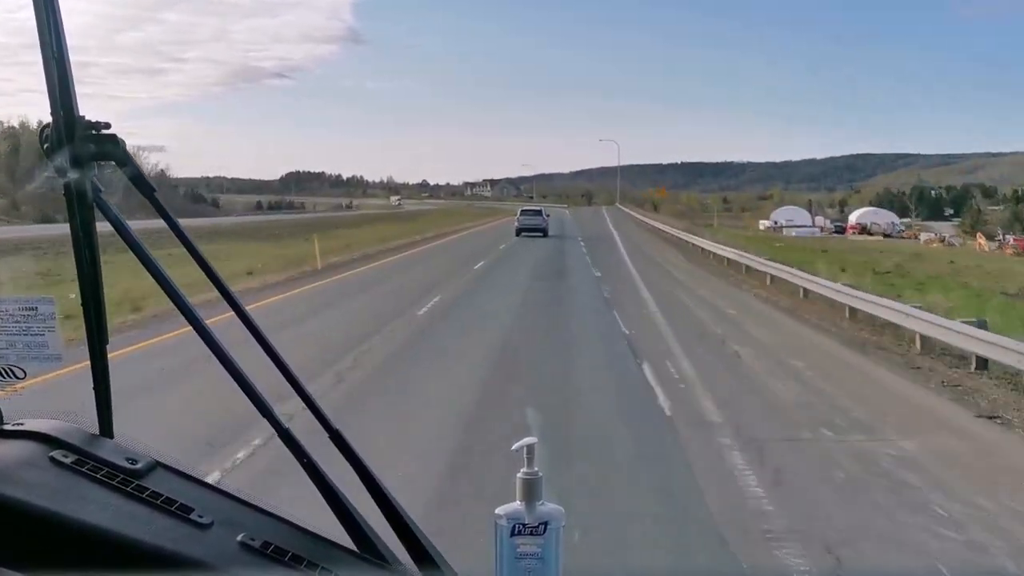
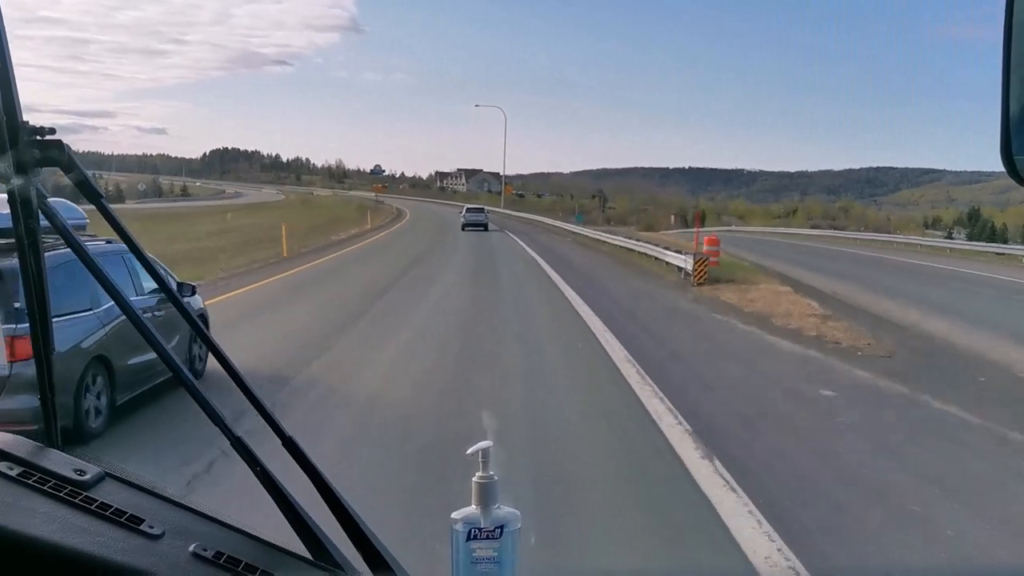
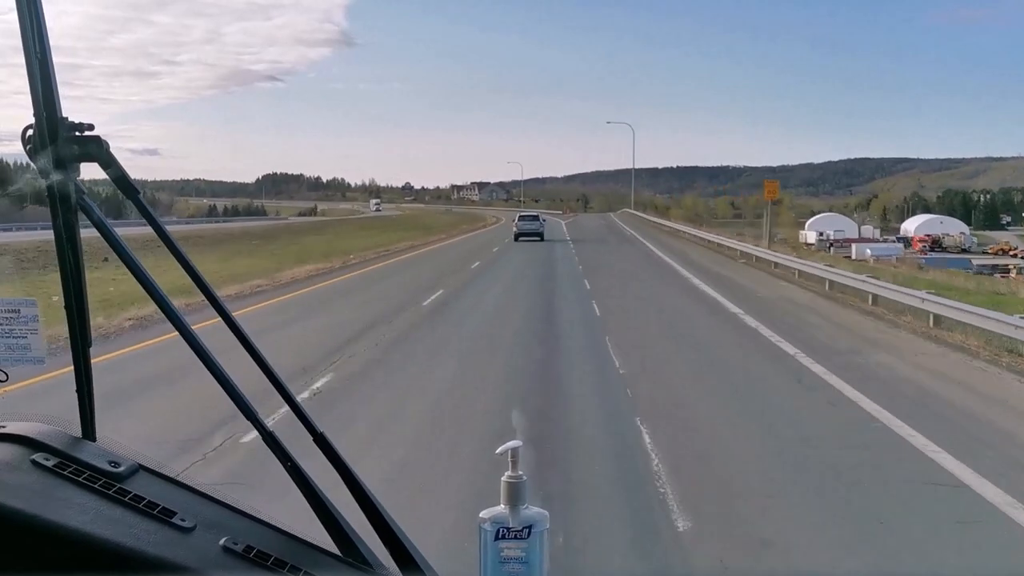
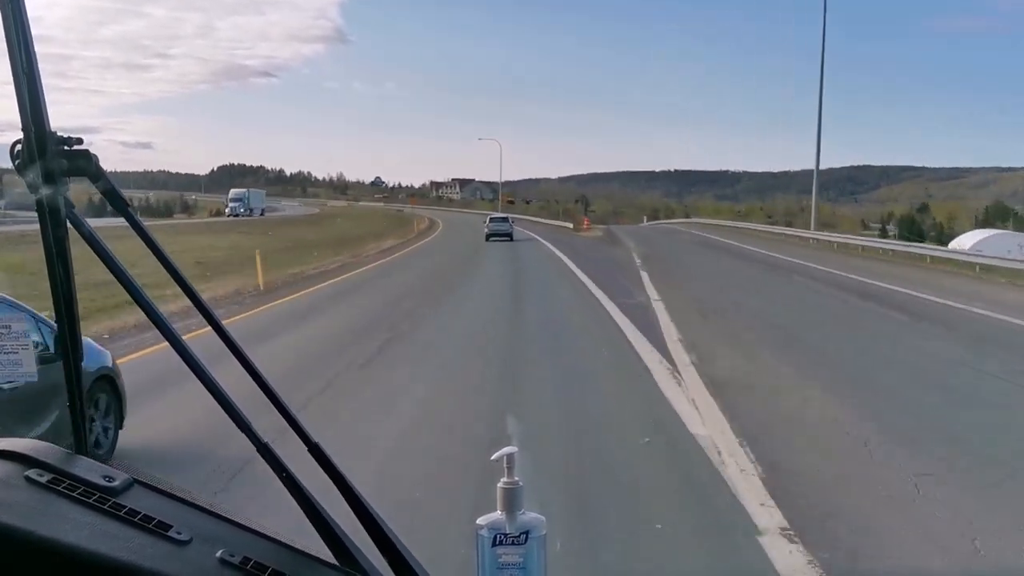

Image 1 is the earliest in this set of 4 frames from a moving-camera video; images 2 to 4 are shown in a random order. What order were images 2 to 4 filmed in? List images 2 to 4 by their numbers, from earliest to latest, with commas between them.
3, 4, 2
